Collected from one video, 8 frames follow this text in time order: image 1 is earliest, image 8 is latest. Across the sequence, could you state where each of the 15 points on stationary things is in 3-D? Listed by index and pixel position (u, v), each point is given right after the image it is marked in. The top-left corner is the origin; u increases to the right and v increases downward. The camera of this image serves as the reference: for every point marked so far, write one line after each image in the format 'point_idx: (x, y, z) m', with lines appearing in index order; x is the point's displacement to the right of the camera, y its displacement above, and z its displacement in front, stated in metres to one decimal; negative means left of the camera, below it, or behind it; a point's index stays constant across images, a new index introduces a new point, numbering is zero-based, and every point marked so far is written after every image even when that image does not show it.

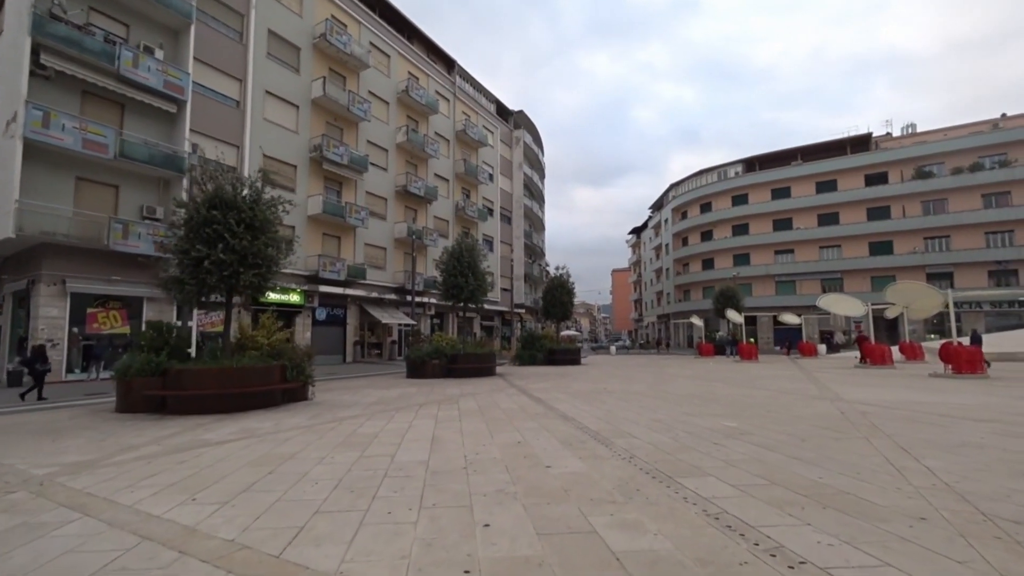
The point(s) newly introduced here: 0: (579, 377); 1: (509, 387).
0: (+2.7, -3.7, +17.7) m
1: (0.0, -3.3, +13.7) m
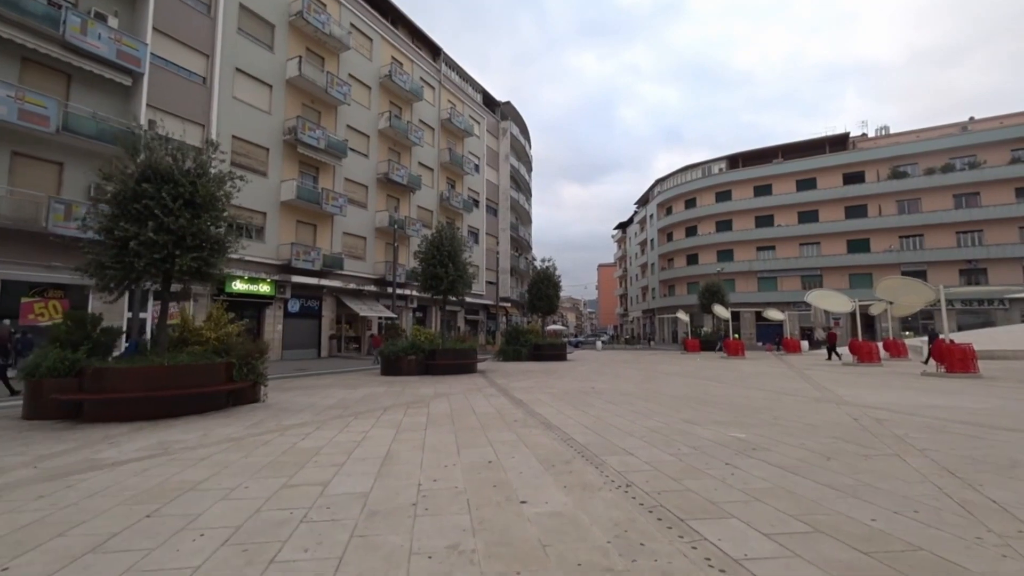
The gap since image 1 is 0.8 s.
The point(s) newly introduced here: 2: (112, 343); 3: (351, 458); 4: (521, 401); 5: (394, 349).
0: (+1.9, -3.4, +16.7) m
1: (-0.6, -3.0, +12.6) m
2: (-9.2, -1.3, +9.8) m
3: (-2.1, -2.2, +5.5) m
4: (+0.3, -2.7, +10.0) m
5: (-4.8, -2.5, +16.9) m
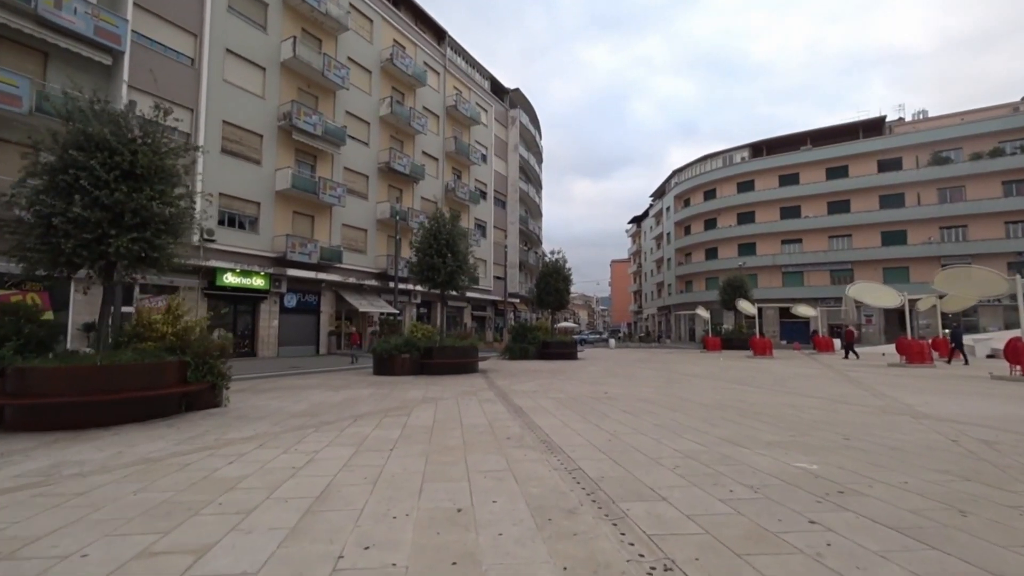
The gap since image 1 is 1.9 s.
0: (+2.1, -3.1, +15.0) m
1: (-0.5, -2.7, +11.1) m
2: (-9.3, -1.0, +8.5) m
3: (-2.3, -2.0, +4.0) m
4: (+0.2, -2.4, +8.4) m
5: (-4.7, -2.1, +15.5) m
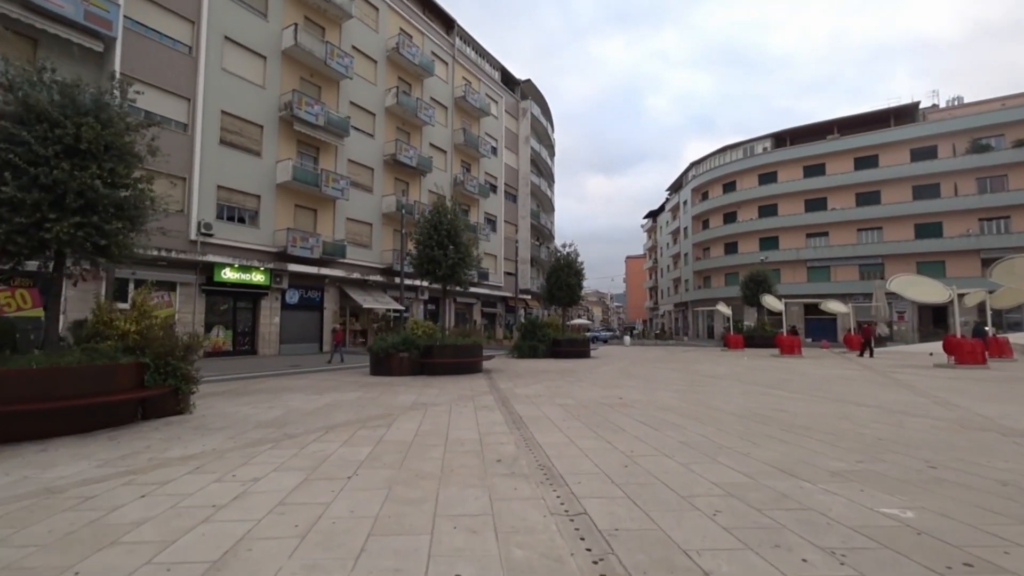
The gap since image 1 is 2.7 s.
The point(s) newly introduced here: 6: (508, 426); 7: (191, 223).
0: (+2.3, -2.9, +13.8) m
1: (-0.5, -2.5, +9.9) m
2: (-9.3, -0.9, +7.6) m
3: (-2.4, -1.8, +2.9) m
4: (+0.2, -2.2, +7.3) m
5: (-4.4, -2.0, +14.5) m
6: (-0.1, -2.2, +6.9) m
7: (-15.2, +3.1, +19.8) m
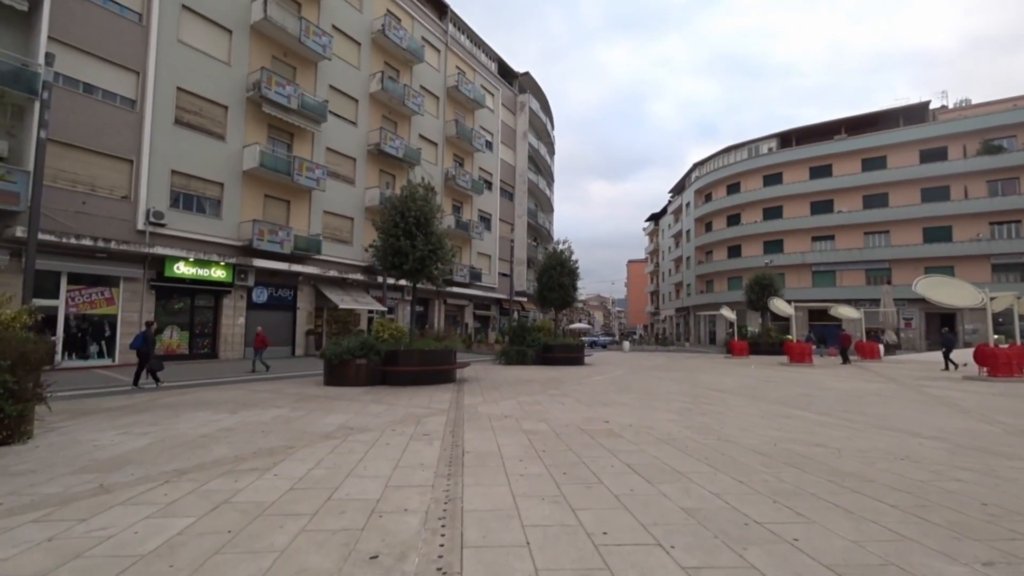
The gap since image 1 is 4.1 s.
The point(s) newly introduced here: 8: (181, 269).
0: (+1.5, -2.8, +11.8) m
1: (-1.2, -2.4, +7.9) m
2: (-10.0, -0.6, +5.7) m
3: (-3.2, -1.6, +0.9) m
4: (-0.5, -2.1, +5.2) m
5: (-5.2, -1.8, +12.5) m
6: (-0.9, -2.1, +4.8) m
7: (-15.8, +3.3, +17.9) m
8: (-14.7, +0.8, +18.8) m
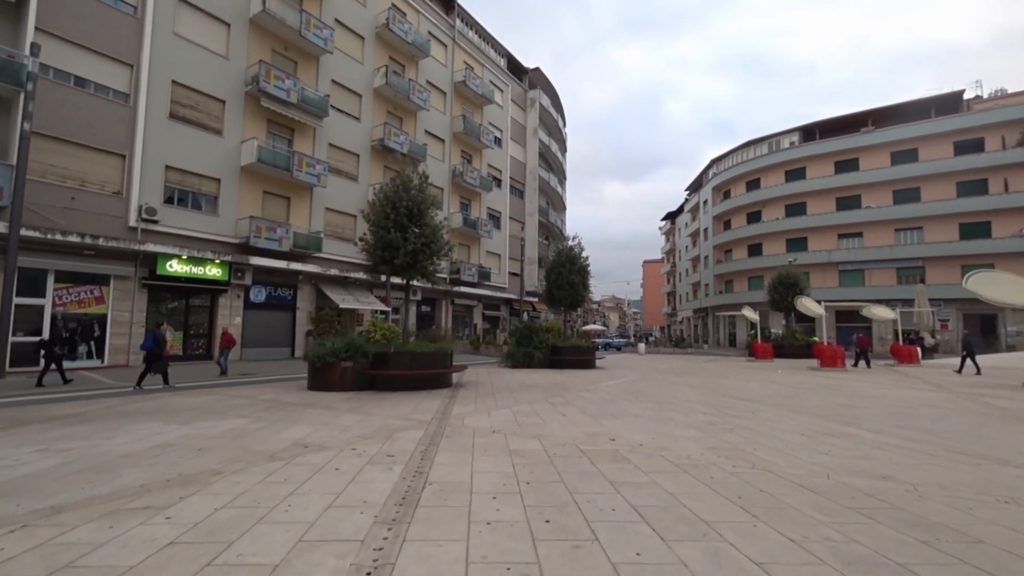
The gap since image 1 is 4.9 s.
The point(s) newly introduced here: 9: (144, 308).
0: (+1.5, -2.7, +10.5) m
1: (-1.4, -2.3, +6.7) m
2: (-10.3, -0.5, +4.8) m
3: (-3.6, -1.5, -0.2) m
4: (-0.8, -2.0, +4.1) m
5: (-5.2, -1.7, +11.5) m
6: (-1.1, -1.9, +3.7) m
7: (-15.6, +3.3, +17.3) m
8: (-14.5, +0.9, +18.1) m
9: (-15.4, -0.9, +17.7) m
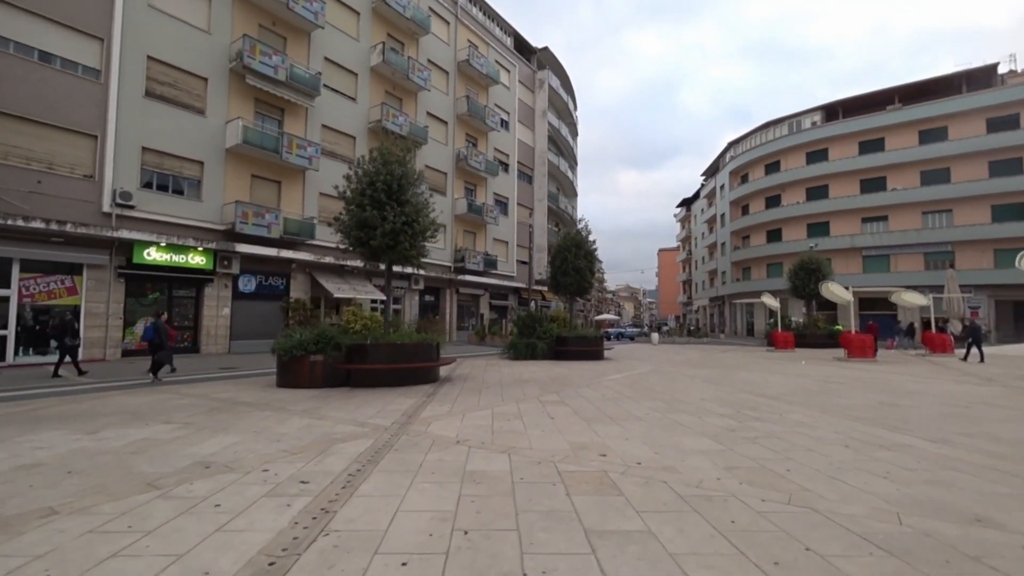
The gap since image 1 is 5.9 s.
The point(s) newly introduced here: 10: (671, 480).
0: (+1.2, -2.3, +9.2) m
1: (-1.8, -2.0, +5.5) m
2: (-10.7, -0.3, +3.8) m
3: (-4.2, -1.4, -1.4) m
4: (-1.3, -1.7, +2.8) m
5: (-5.4, -1.3, +10.3) m
6: (-1.6, -1.7, +2.4) m
7: (-15.7, +3.7, +16.4) m
8: (-14.5, +1.3, +17.2) m
9: (-15.4, -0.4, +16.9) m
10: (+1.5, -1.8, +4.0) m
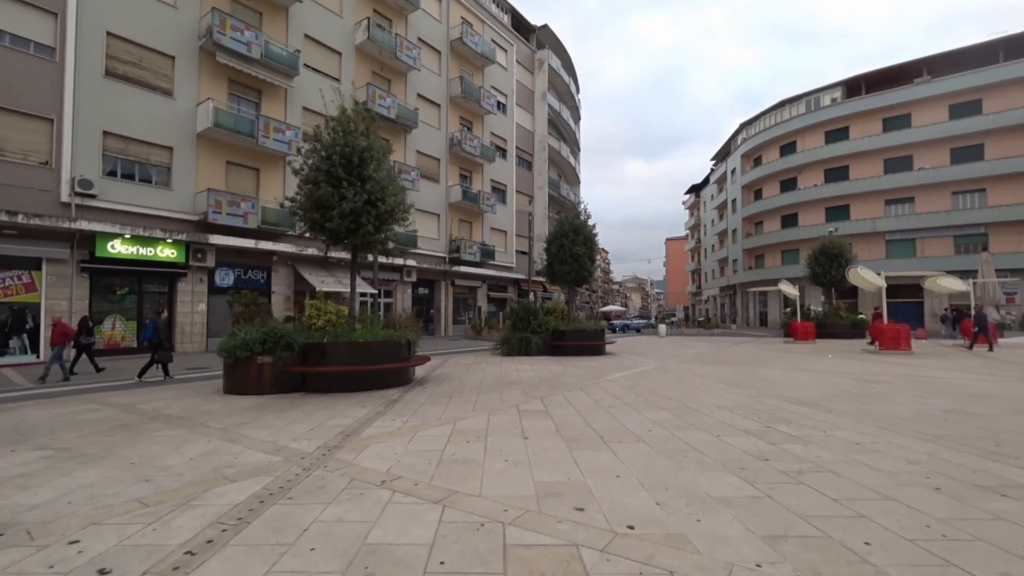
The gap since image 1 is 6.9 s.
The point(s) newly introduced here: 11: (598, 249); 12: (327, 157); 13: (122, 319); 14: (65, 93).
0: (+0.8, -2.0, +7.7) m
1: (-2.3, -1.8, +4.1) m
2: (-11.3, -0.4, +2.5) m
3: (-4.8, -1.4, -2.7) m
4: (-1.8, -1.6, +1.4) m
5: (-5.8, -1.2, +8.9) m
6: (-2.2, -1.6, +1.0) m
7: (-16.1, +3.9, +15.1) m
8: (-14.8, +1.5, +16.0) m
9: (-15.8, -0.3, +15.7) m
10: (+1.0, -1.7, +2.6) m
11: (+3.9, +1.8, +19.1) m
12: (-4.2, +3.2, +9.7) m
13: (-15.3, -1.2, +16.6) m
14: (-16.2, +7.1, +15.3) m
